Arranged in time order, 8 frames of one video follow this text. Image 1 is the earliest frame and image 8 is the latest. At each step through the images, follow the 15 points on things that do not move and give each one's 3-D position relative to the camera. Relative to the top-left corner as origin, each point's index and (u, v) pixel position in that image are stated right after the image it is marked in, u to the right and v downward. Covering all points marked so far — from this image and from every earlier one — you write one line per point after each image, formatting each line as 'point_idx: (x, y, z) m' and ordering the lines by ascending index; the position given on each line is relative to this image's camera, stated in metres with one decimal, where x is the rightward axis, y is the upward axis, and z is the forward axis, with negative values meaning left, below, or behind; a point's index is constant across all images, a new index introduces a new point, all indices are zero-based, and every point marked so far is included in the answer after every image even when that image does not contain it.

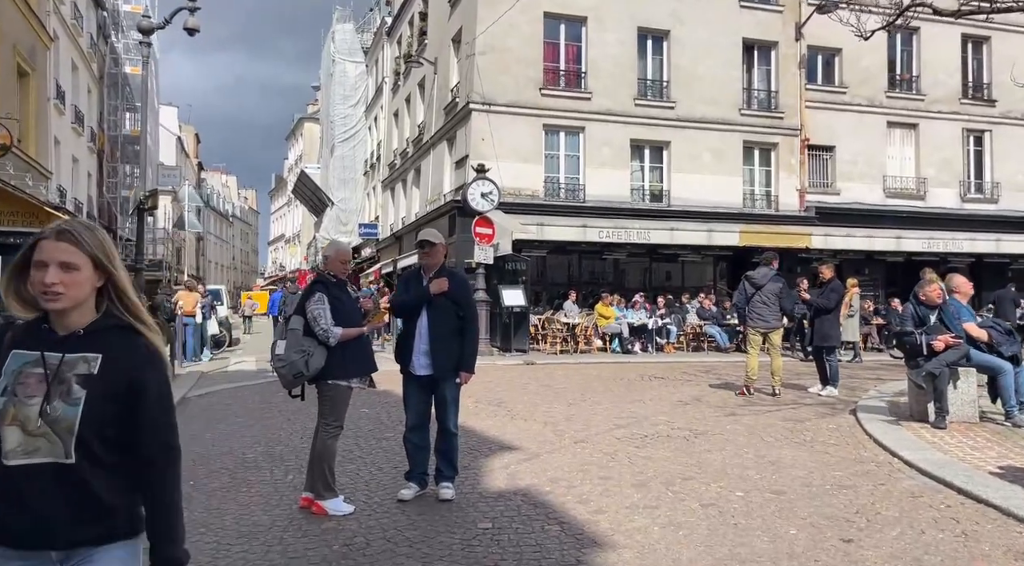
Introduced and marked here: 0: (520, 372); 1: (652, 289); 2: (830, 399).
0: (+0.1, -1.5, +12.1) m
1: (+3.6, -0.2, +19.1) m
2: (+3.6, -1.3, +8.4) m
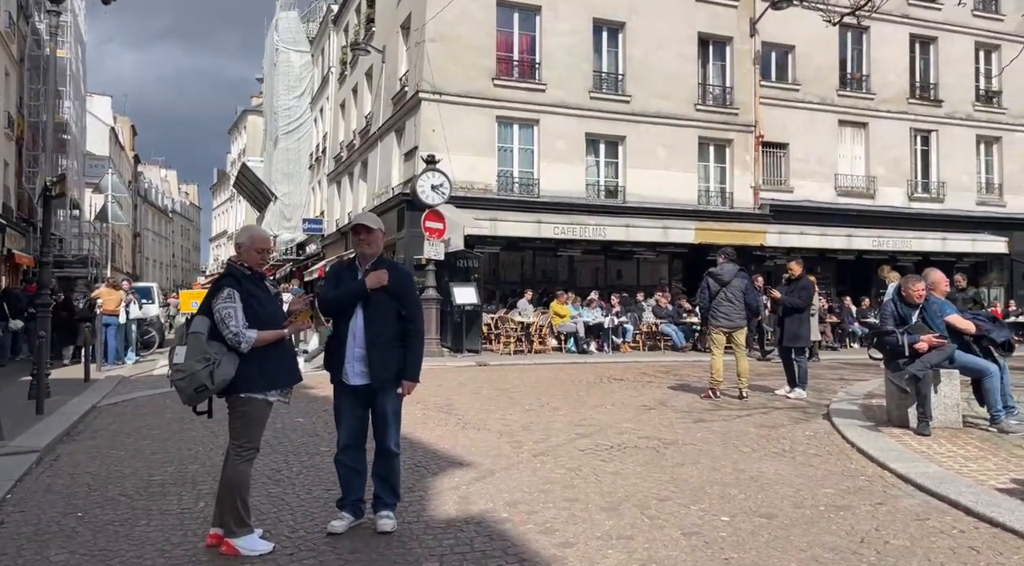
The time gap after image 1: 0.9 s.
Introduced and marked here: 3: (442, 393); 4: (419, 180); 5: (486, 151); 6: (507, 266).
0: (-0.6, -1.4, +11.4) m
1: (+2.4, -0.1, +18.7) m
2: (+3.1, -1.3, +8.0) m
3: (-0.9, -1.4, +9.2) m
4: (-1.9, +2.1, +14.7) m
5: (-0.6, +3.2, +17.7) m
6: (-0.1, +0.4, +17.8) m
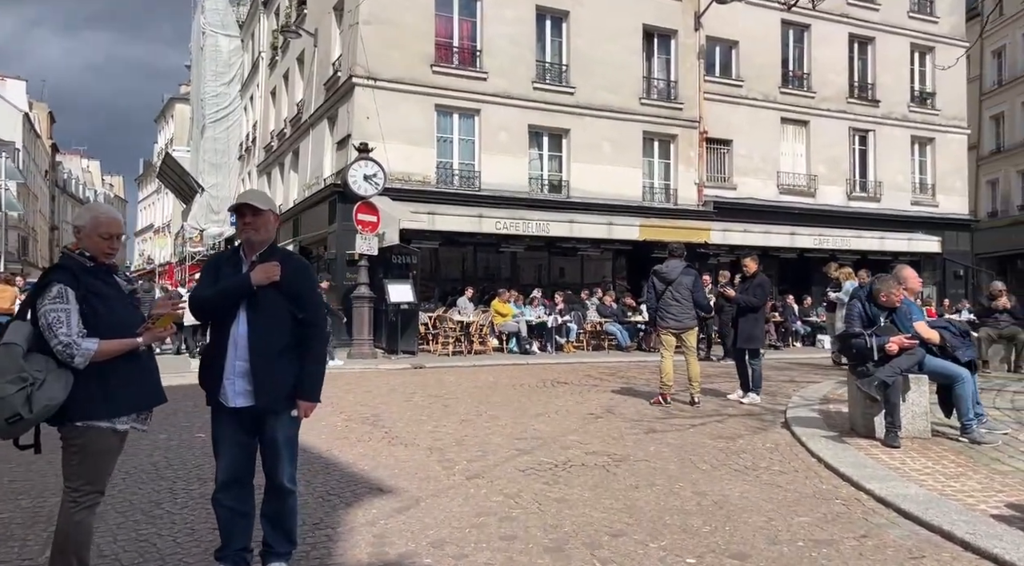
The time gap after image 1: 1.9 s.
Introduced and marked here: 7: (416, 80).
0: (-1.5, -1.4, +10.6) m
1: (+0.9, -0.1, +18.1) m
2: (+2.4, -1.3, +7.5) m
3: (-1.6, -1.4, +8.4) m
4: (-3.1, +2.1, +13.8) m
5: (-2.0, +3.2, +16.8) m
6: (-1.5, +0.5, +17.0) m
7: (-2.2, +4.7, +16.8) m
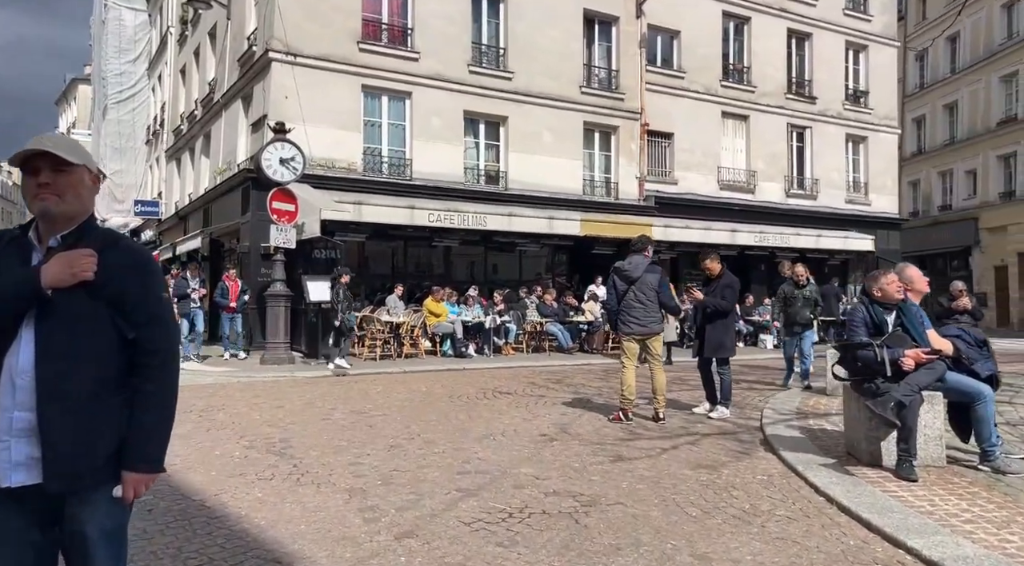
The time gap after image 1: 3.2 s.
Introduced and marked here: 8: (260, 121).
0: (-2.4, -1.4, +9.3) m
1: (-0.7, 0.0, +17.0) m
2: (+1.9, -1.3, +6.6) m
3: (-2.3, -1.3, +7.1) m
4: (-4.2, +2.2, +12.3) m
5: (-3.4, +3.3, +15.4) m
6: (-2.9, +0.6, +15.7) m
7: (-3.5, +4.7, +15.4) m
8: (-5.2, +3.4, +15.3) m
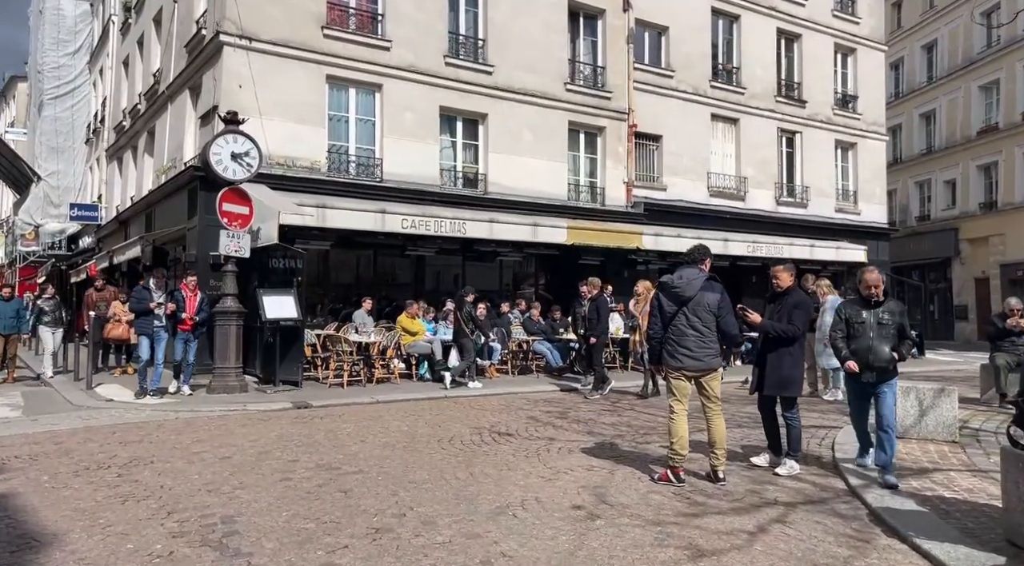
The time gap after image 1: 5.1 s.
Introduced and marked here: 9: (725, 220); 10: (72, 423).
0: (-2.4, -1.5, +7.6) m
1: (-1.1, -0.3, +15.4) m
2: (+2.0, -1.4, +5.1) m
3: (-2.2, -1.5, +5.5) m
4: (-4.4, +2.0, +10.6) m
5: (-3.7, +3.1, +13.8) m
6: (-3.3, +0.3, +14.0) m
7: (-3.9, +4.5, +13.7) m
8: (-5.5, +3.1, +13.5) m
9: (+5.6, +1.6, +19.2) m
10: (-4.9, -1.6, +8.2) m
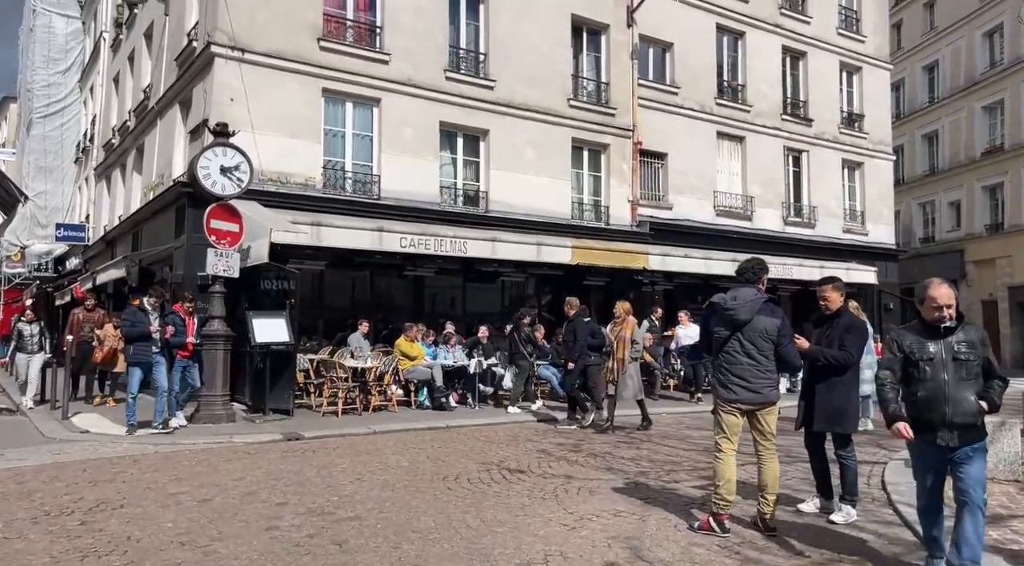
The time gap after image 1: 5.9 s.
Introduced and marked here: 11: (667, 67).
0: (-2.3, -1.7, +6.9) m
1: (-1.0, -0.7, +14.8) m
2: (+2.2, -1.5, +4.5) m
3: (-2.0, -1.6, +4.8) m
4: (-4.3, +1.7, +10.0) m
5: (-3.7, +2.7, +13.2) m
6: (-3.2, -0.1, +13.4) m
7: (-3.8, +4.1, +13.2) m
8: (-5.5, +2.7, +12.9) m
9: (+5.6, +1.1, +18.6) m
10: (-4.8, -1.8, +7.5) m
11: (+3.9, +5.4, +18.4) m
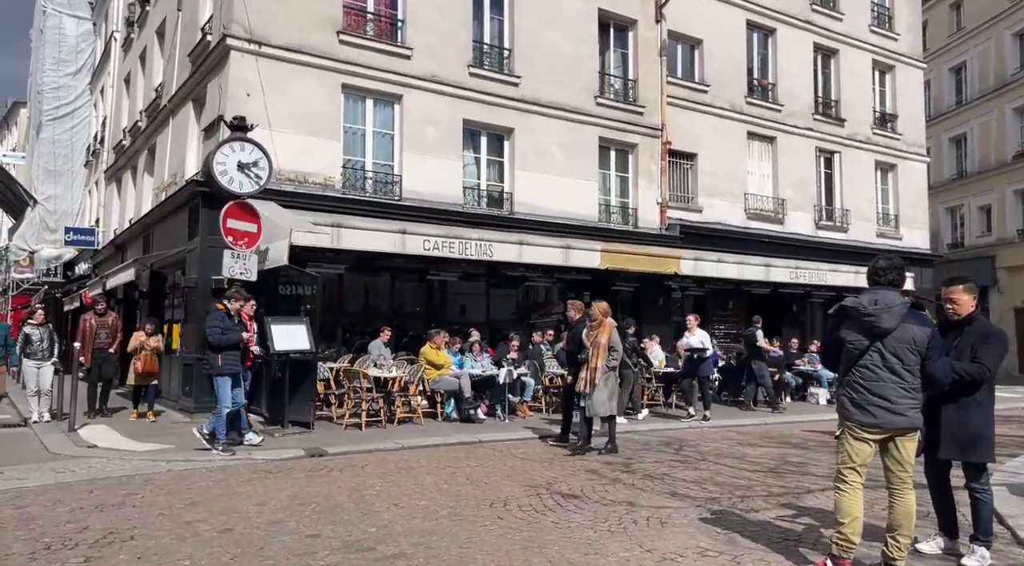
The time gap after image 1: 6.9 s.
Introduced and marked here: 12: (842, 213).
0: (-1.8, -1.8, +6.3) m
1: (-0.5, -0.8, +14.1) m
2: (+2.6, -1.5, +3.8) m
3: (-1.6, -1.6, +4.1) m
4: (-3.8, +1.6, +9.4) m
5: (-3.2, +2.6, +12.6) m
6: (-2.7, -0.2, +12.7) m
7: (-3.3, +4.0, +12.6) m
8: (-5.0, +2.7, +12.3) m
9: (+6.2, +0.9, +17.9) m
10: (-4.4, -1.8, +6.8) m
11: (+4.5, +5.3, +17.8) m
12: (+8.9, +1.9, +19.8) m
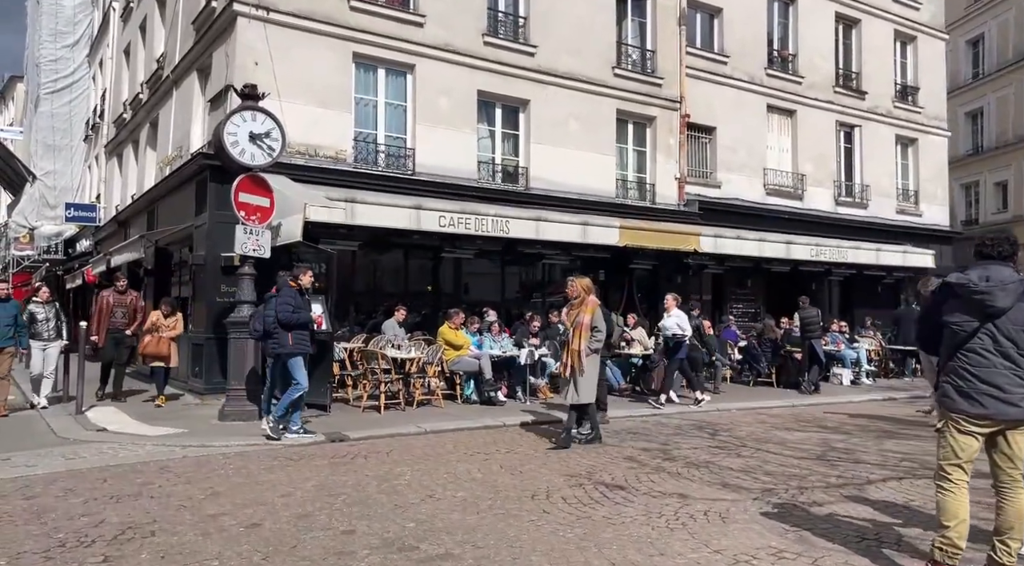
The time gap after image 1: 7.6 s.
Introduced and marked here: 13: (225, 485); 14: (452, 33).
0: (-1.5, -1.6, +5.9) m
1: (-0.2, -0.4, +13.7) m
2: (+2.9, -1.4, +3.4) m
3: (-1.3, -1.5, +3.7) m
4: (-3.5, +1.9, +8.9) m
5: (-2.9, +3.0, +12.1) m
6: (-2.4, +0.2, +12.3) m
7: (-3.0, +4.4, +12.0) m
8: (-4.7, +3.0, +11.8) m
9: (+6.5, +1.5, +17.5) m
10: (-4.0, -1.6, +6.5) m
11: (+4.8, +5.8, +17.2) m
12: (+9.2, +2.5, +19.3) m
13: (-2.3, -1.6, +5.7) m
14: (-1.1, +4.5, +13.3) m
